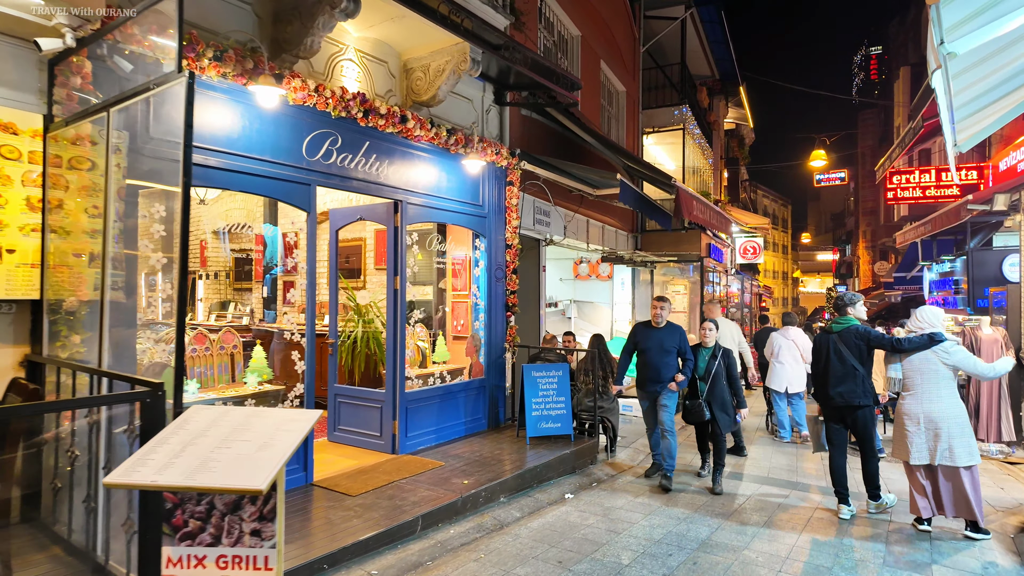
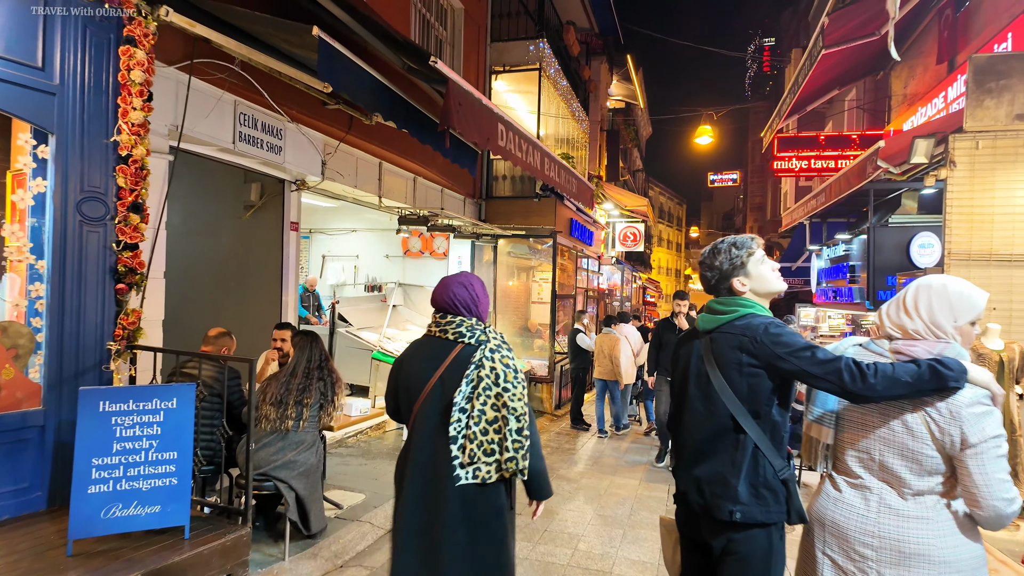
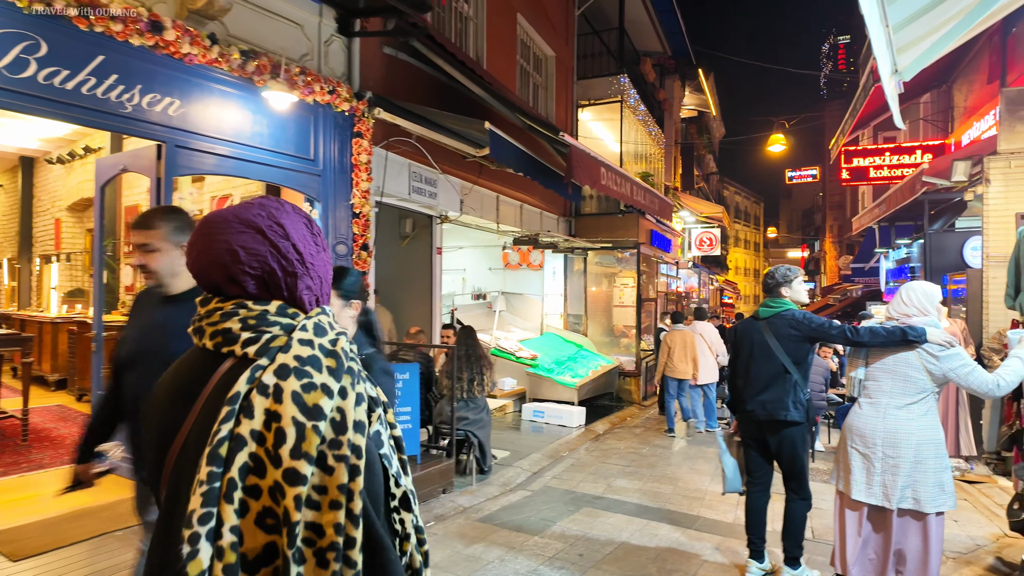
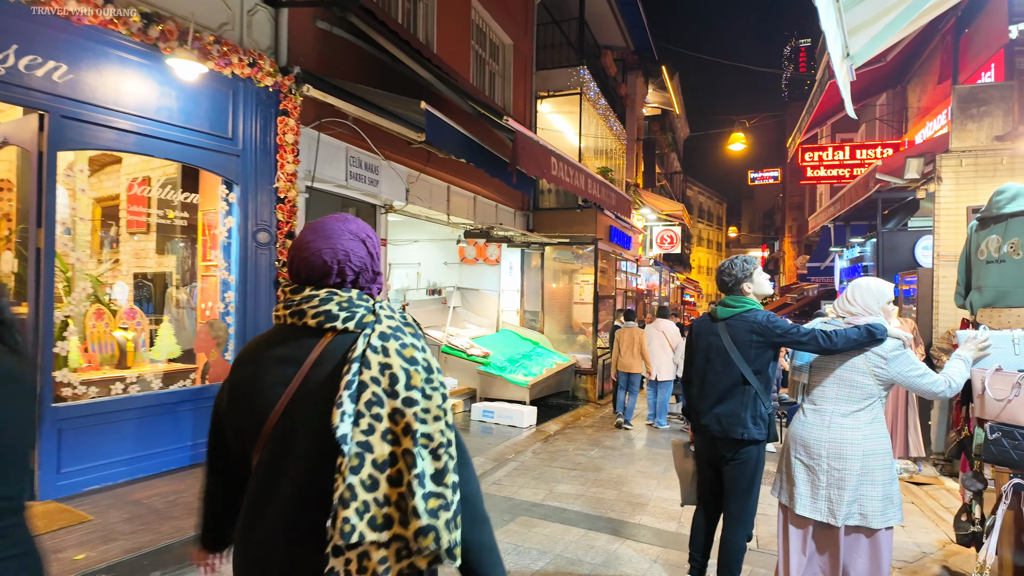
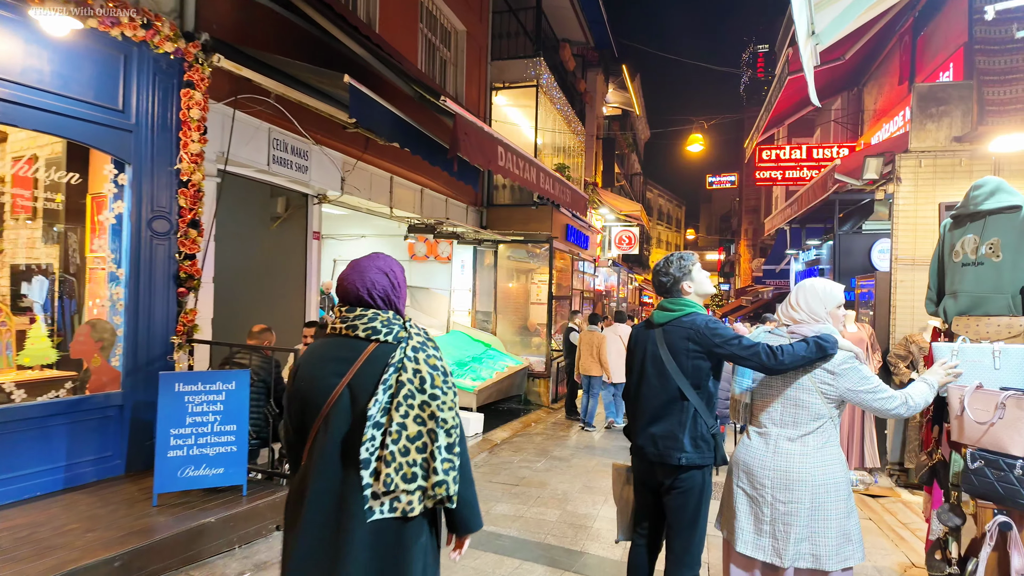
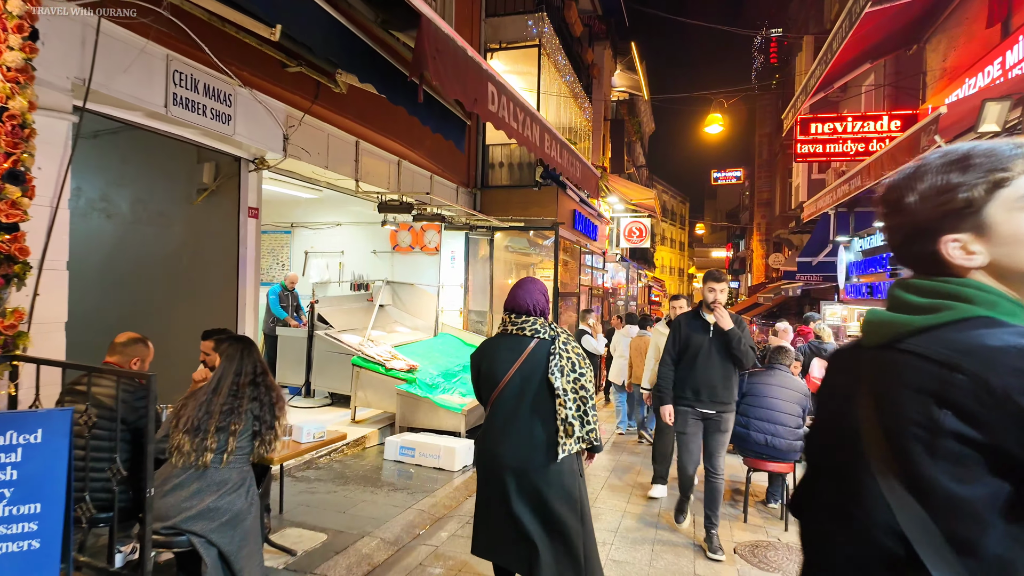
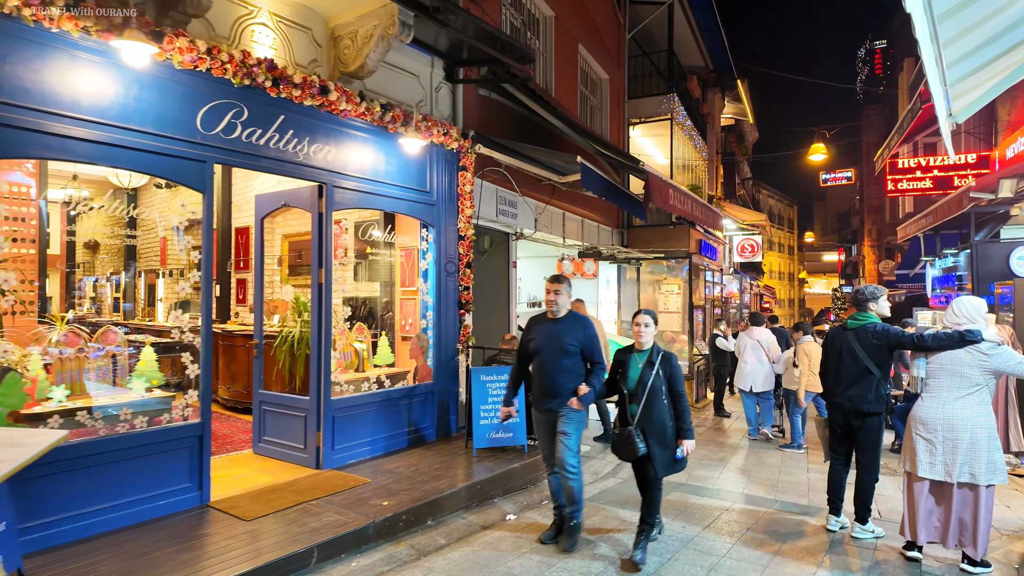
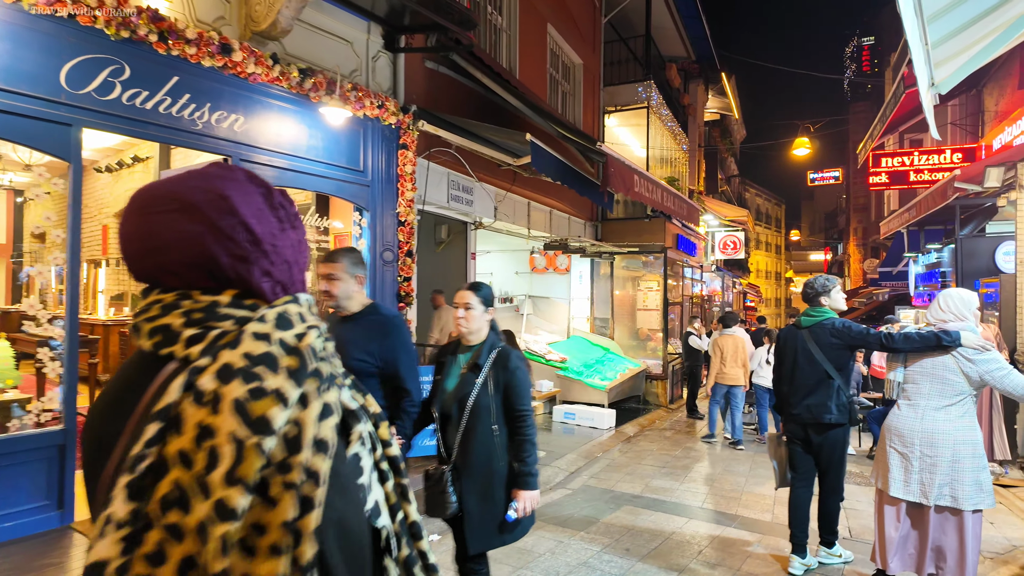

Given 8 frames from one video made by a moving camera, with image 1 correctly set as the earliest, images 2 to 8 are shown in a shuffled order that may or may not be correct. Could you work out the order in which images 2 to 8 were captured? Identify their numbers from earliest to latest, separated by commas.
7, 8, 3, 4, 5, 2, 6
